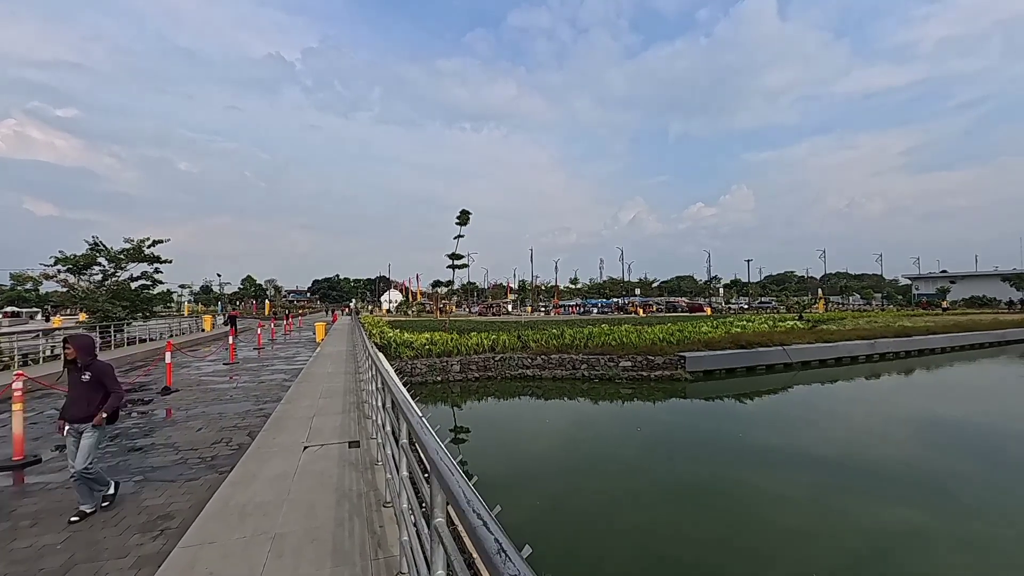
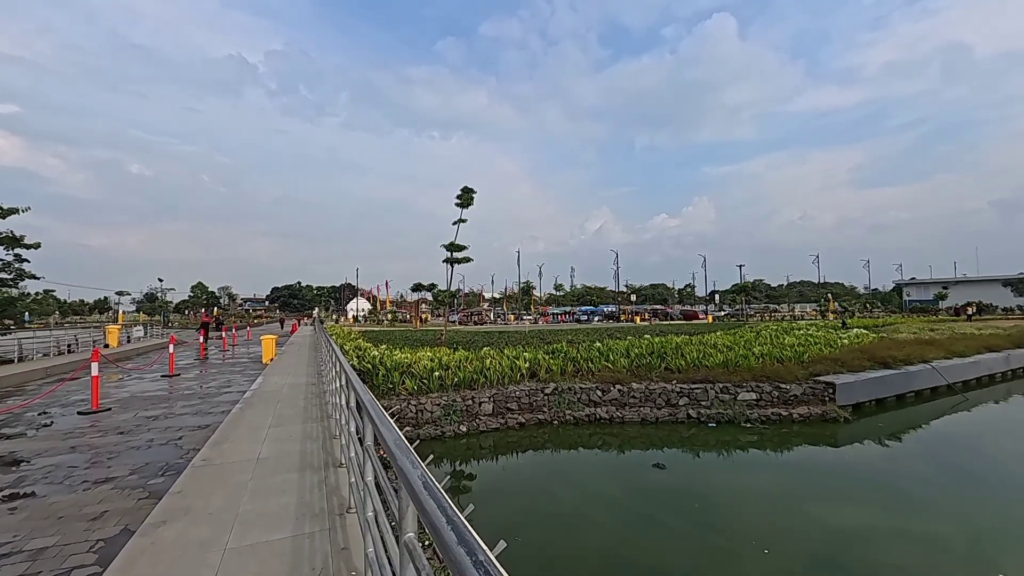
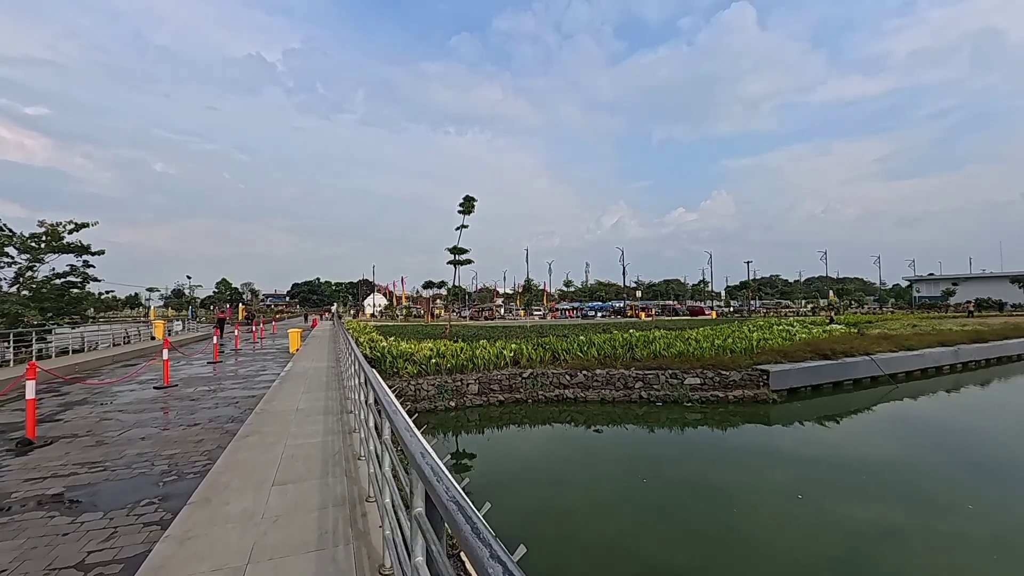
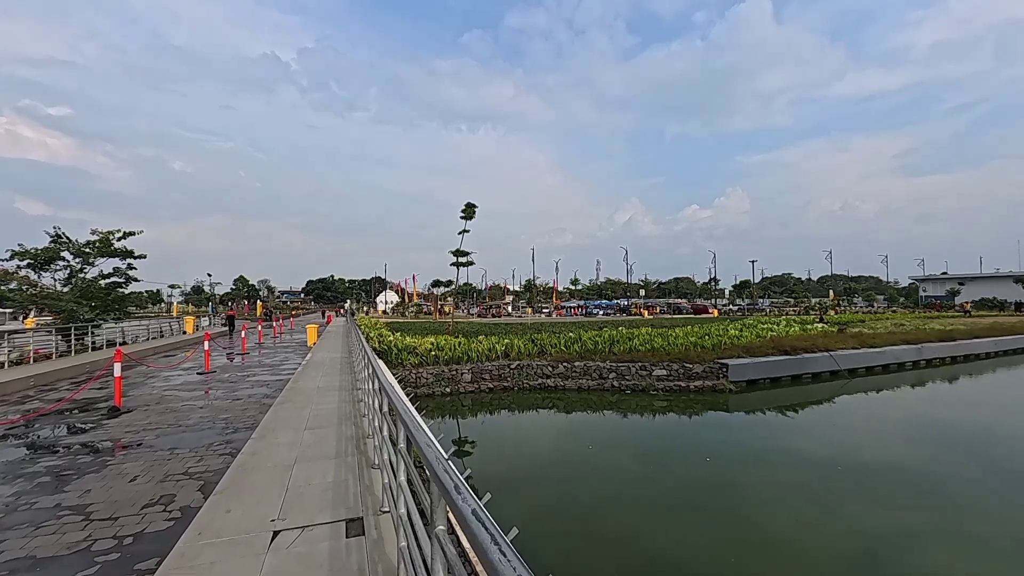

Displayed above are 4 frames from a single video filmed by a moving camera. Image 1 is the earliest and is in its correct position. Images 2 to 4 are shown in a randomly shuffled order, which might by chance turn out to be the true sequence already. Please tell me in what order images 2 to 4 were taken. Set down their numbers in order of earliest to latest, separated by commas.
4, 3, 2
